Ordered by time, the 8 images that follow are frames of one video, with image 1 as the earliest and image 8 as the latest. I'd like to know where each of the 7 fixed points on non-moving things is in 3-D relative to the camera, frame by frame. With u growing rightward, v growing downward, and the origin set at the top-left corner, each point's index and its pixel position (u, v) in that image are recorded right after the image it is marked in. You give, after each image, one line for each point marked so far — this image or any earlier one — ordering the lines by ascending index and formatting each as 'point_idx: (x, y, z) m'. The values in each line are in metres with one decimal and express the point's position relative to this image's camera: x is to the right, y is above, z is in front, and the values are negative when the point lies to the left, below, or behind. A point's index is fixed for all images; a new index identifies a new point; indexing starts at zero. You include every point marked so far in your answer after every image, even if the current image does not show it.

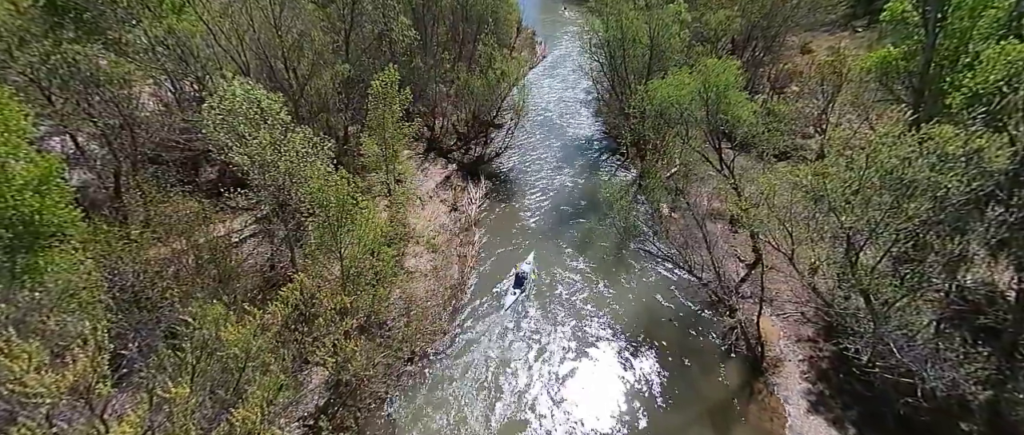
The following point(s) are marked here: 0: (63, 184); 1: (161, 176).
0: (-11.2, +0.5, +11.0) m
1: (-16.4, +1.2, +20.8) m
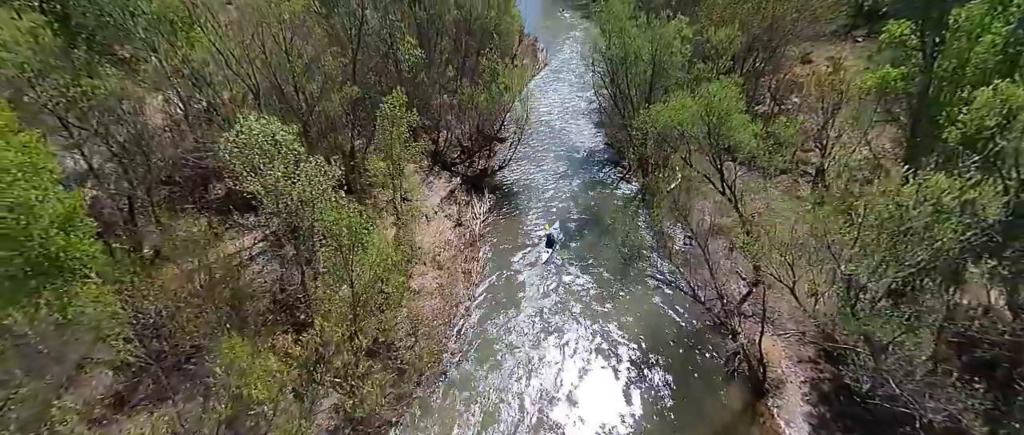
0: (-11.0, -0.3, +11.4) m
1: (-16.1, +0.3, +21.1) m
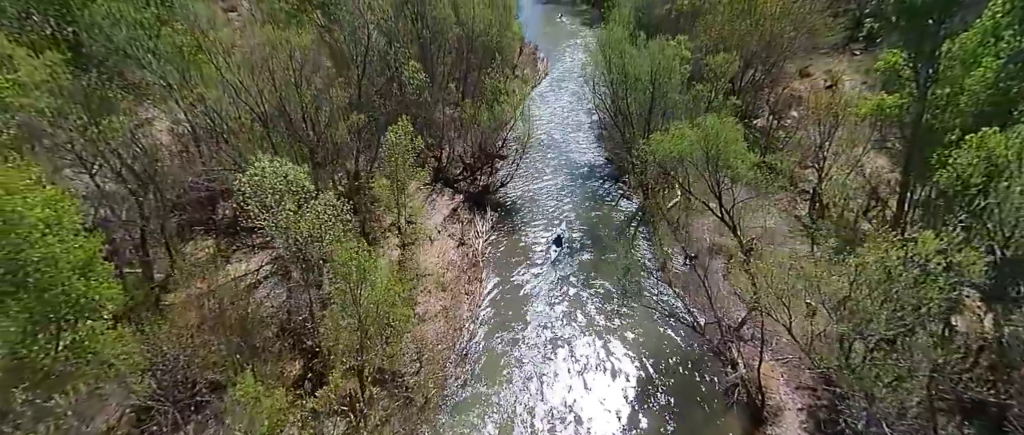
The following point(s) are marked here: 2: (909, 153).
0: (-10.9, -1.4, +11.7) m
1: (-16.0, -0.8, +21.5) m
2: (+17.4, +2.7, +19.1) m
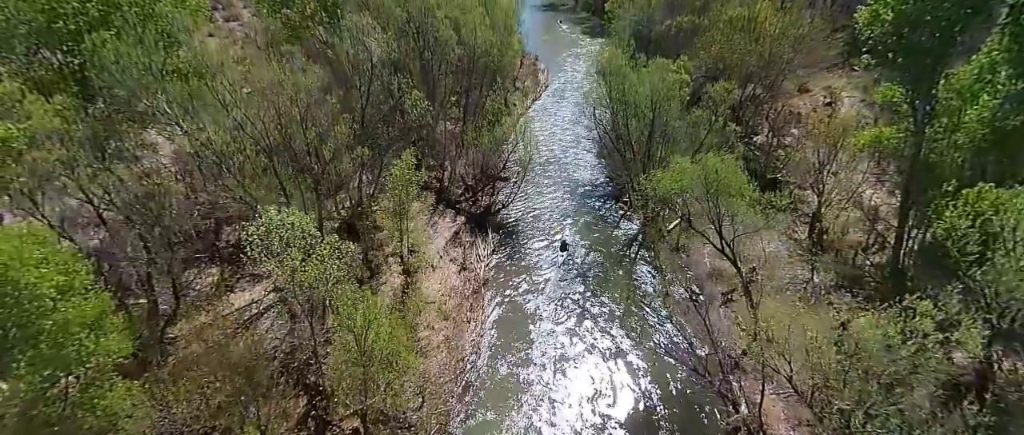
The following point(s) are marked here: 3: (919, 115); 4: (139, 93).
0: (-10.8, -2.8, +11.9) m
1: (-15.9, -2.3, +21.6) m
2: (+17.5, +1.3, +19.3) m
3: (+16.6, +4.0, +17.8) m
4: (-17.1, +5.5, +20.0) m
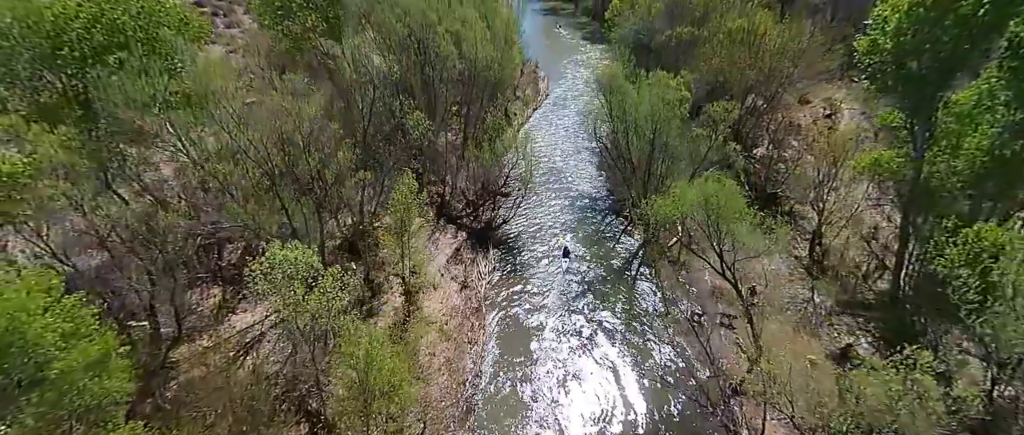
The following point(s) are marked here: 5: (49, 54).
0: (-10.8, -3.8, +11.9) m
1: (-15.9, -3.4, +21.7) m
2: (+17.5, +0.2, +19.3) m
3: (+16.6, +3.0, +17.8) m
4: (-17.1, +4.5, +20.1) m
5: (-18.9, +6.7, +17.9) m
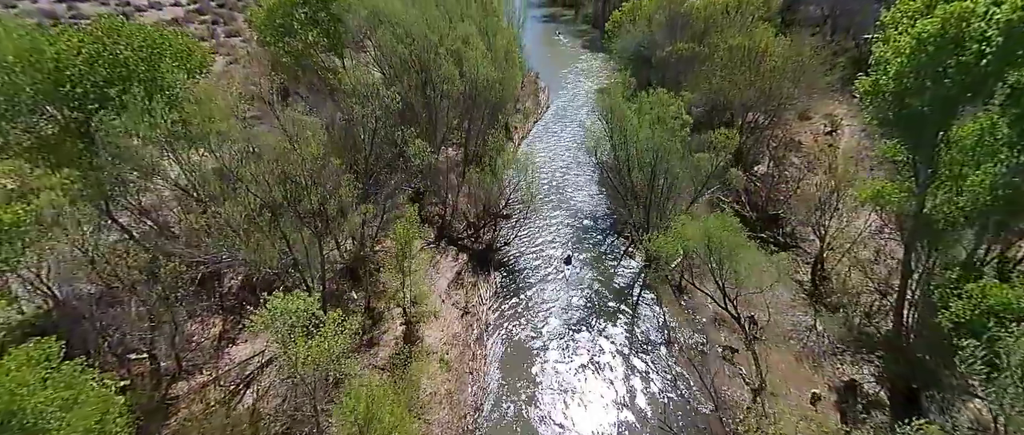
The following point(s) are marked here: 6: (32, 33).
0: (-10.7, -5.3, +11.9) m
1: (-15.8, -4.9, +21.7) m
2: (+17.6, -1.3, +19.3) m
3: (+16.7, +1.5, +17.8) m
4: (-17.0, +3.0, +20.1) m
5: (-18.9, +5.2, +18.0) m
6: (-20.5, +7.8, +18.6) m
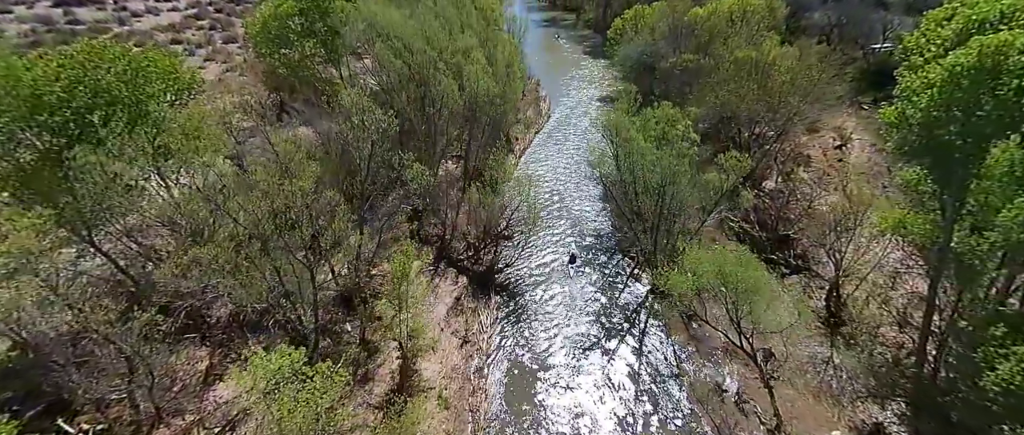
0: (-10.6, -6.6, +10.8) m
1: (-15.7, -6.3, +20.6) m
2: (+17.7, -2.7, +18.2) m
3: (+16.8, +0.1, +16.7) m
4: (-16.9, +1.6, +19.0) m
5: (-18.8, +3.8, +16.9) m
6: (-20.4, +6.4, +17.6) m
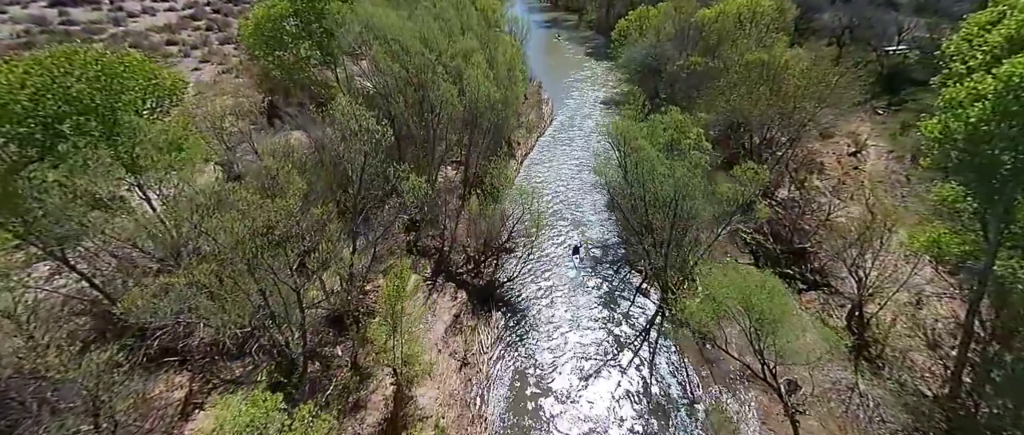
0: (-10.5, -7.4, +9.4) m
1: (-15.6, -7.1, +19.1) m
2: (+17.8, -3.5, +16.7) m
3: (+16.9, -0.7, +15.2) m
4: (-16.8, +0.8, +17.6) m
5: (-18.7, +3.0, +15.5) m
6: (-20.3, +5.7, +16.2) m
